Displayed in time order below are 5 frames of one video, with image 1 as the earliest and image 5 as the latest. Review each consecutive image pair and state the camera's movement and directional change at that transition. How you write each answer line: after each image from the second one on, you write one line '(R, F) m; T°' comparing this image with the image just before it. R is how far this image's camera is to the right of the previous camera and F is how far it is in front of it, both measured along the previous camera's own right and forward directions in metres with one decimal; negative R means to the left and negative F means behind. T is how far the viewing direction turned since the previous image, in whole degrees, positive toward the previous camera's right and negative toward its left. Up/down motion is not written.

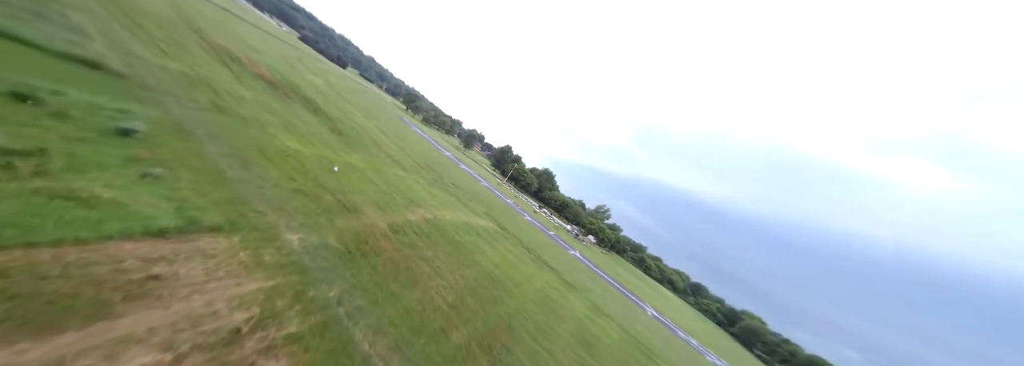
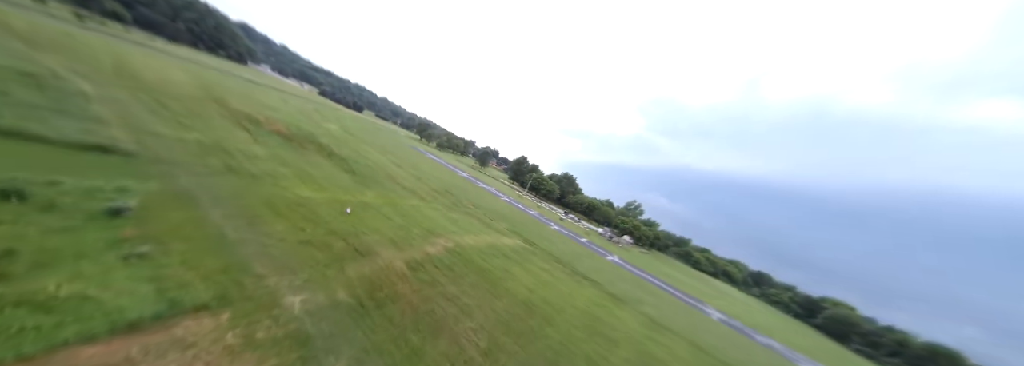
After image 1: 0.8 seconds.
(0.0, +1.6) m; -5°
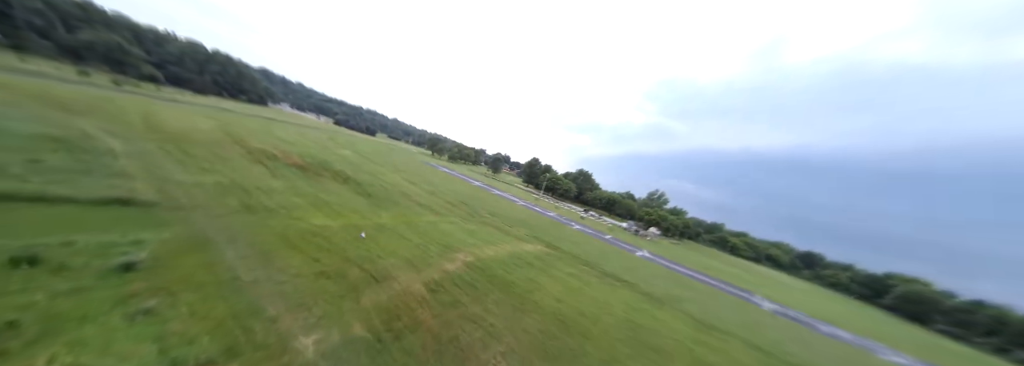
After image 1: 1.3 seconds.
(0.0, +0.9) m; -4°
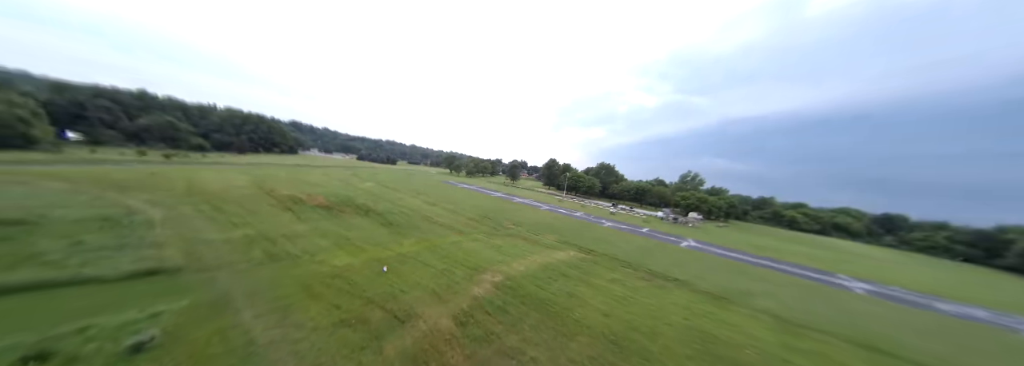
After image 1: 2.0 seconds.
(+0.1, +1.3) m; -5°
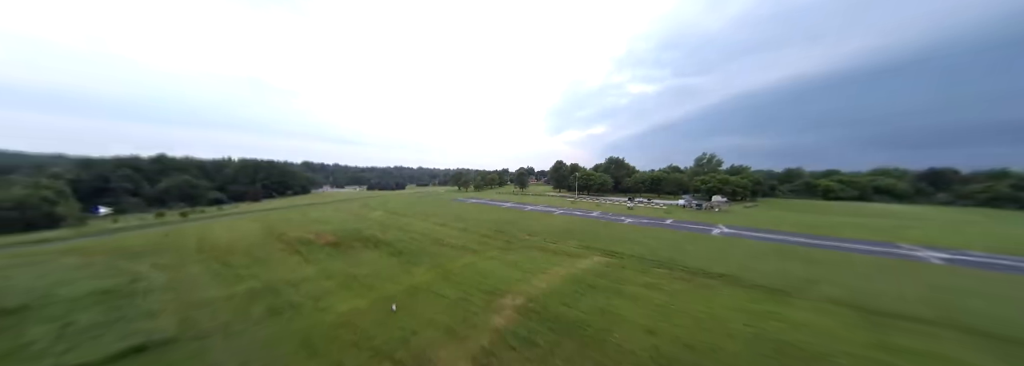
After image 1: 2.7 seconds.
(+0.2, +1.2) m; -2°
